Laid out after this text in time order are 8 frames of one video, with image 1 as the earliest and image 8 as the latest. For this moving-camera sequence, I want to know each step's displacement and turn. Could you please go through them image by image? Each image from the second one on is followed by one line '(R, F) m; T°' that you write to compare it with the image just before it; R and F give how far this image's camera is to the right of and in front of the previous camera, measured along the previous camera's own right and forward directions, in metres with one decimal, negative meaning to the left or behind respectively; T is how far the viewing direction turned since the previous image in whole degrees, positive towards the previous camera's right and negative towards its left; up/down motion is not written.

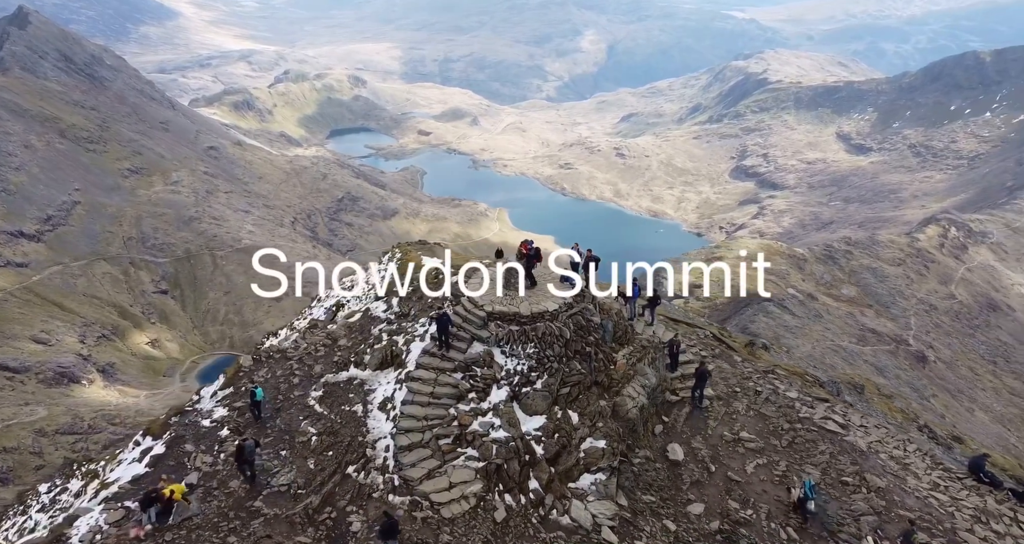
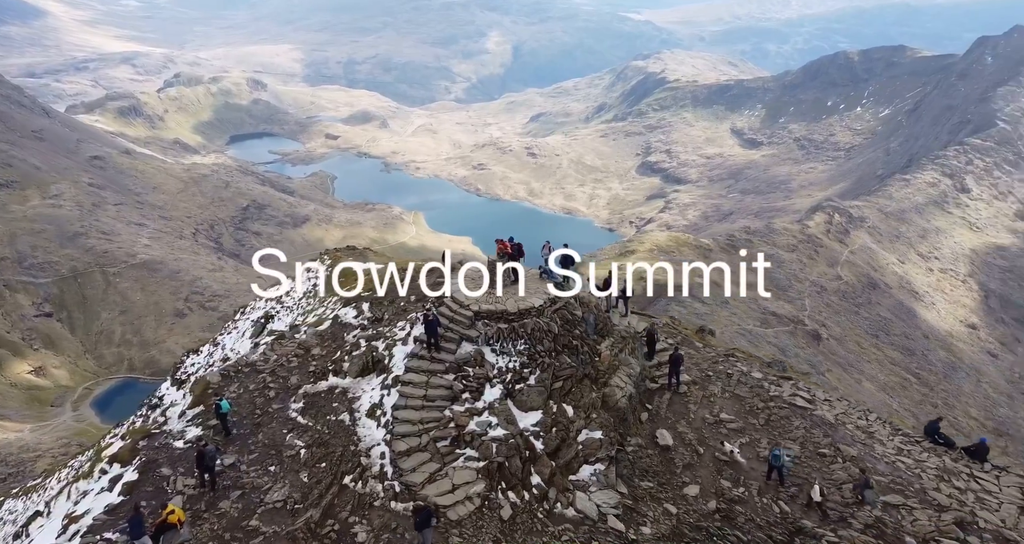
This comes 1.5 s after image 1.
(-1.5, +0.2) m; +6°
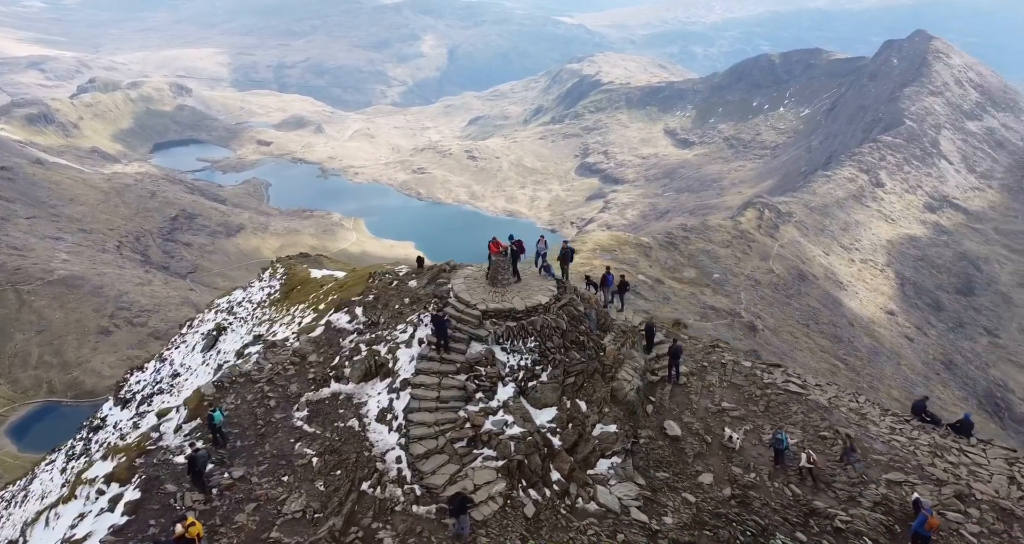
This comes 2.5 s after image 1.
(-1.4, +0.1) m; +3°
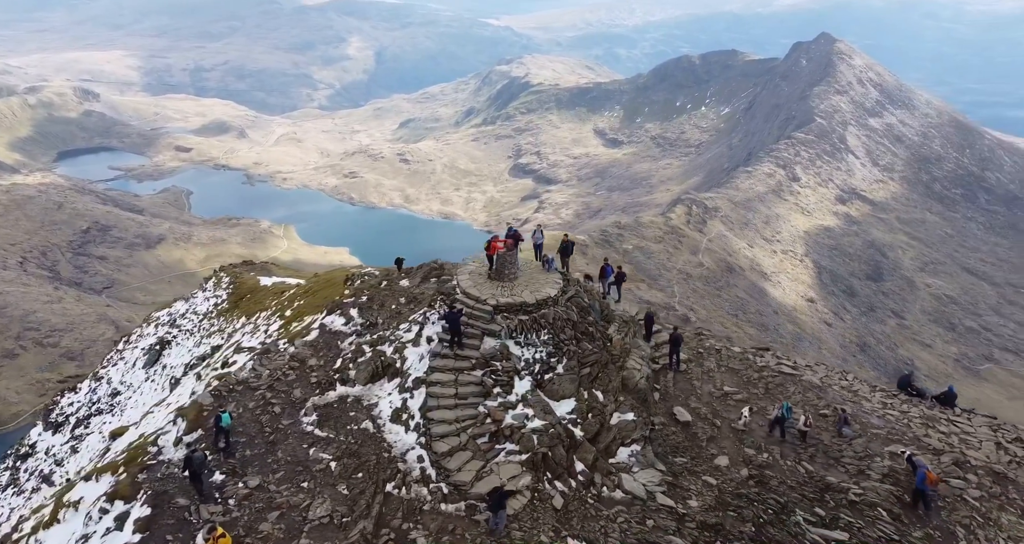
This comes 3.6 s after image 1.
(-1.6, +0.2) m; +4°
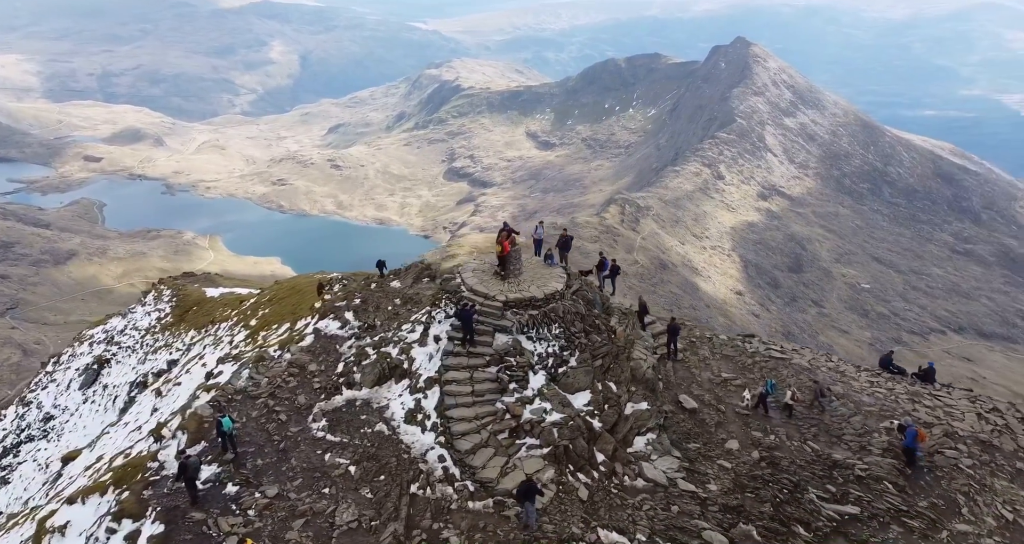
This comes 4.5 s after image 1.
(-1.5, +0.1) m; +4°
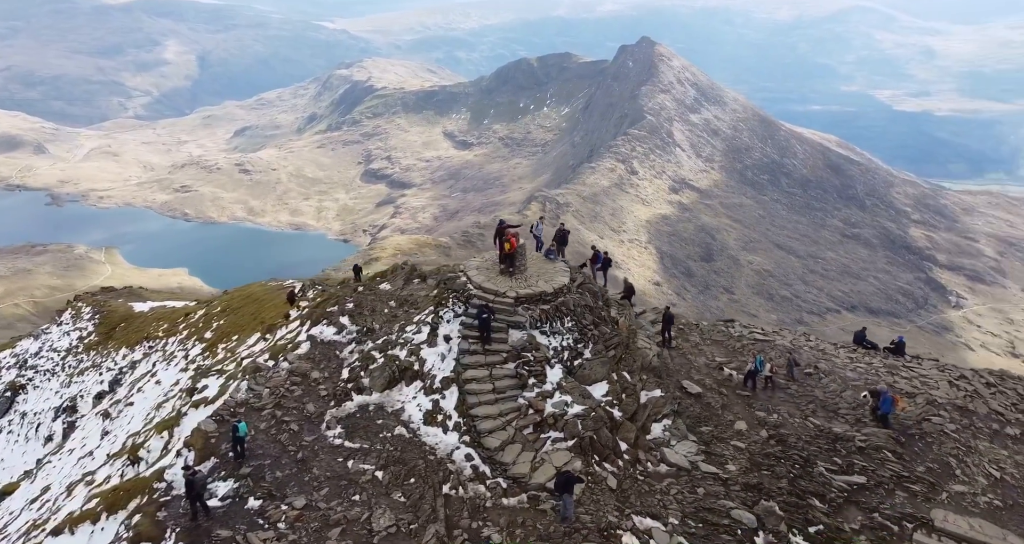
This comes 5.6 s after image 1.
(-1.9, 0.0) m; +4°
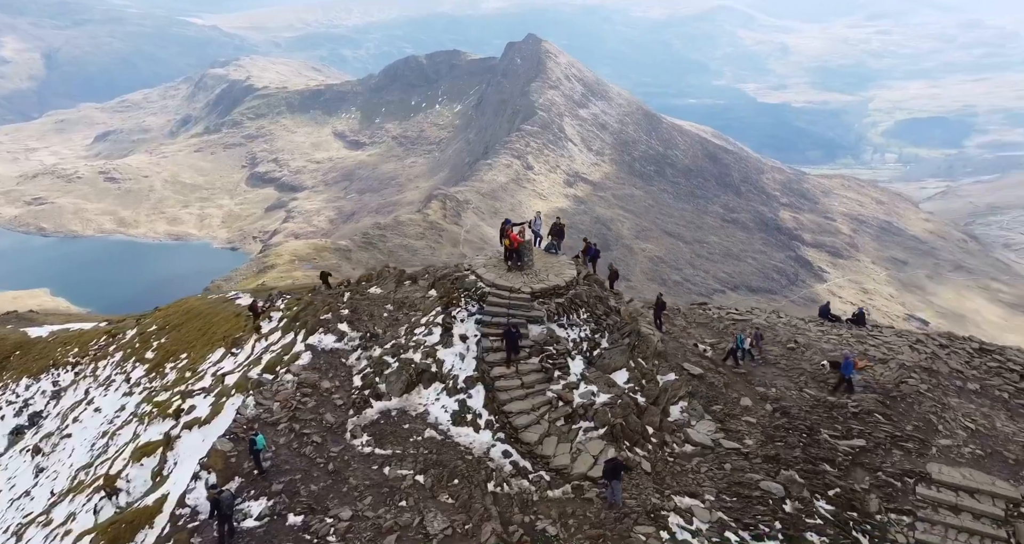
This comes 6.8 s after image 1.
(-2.5, -0.2) m; +6°
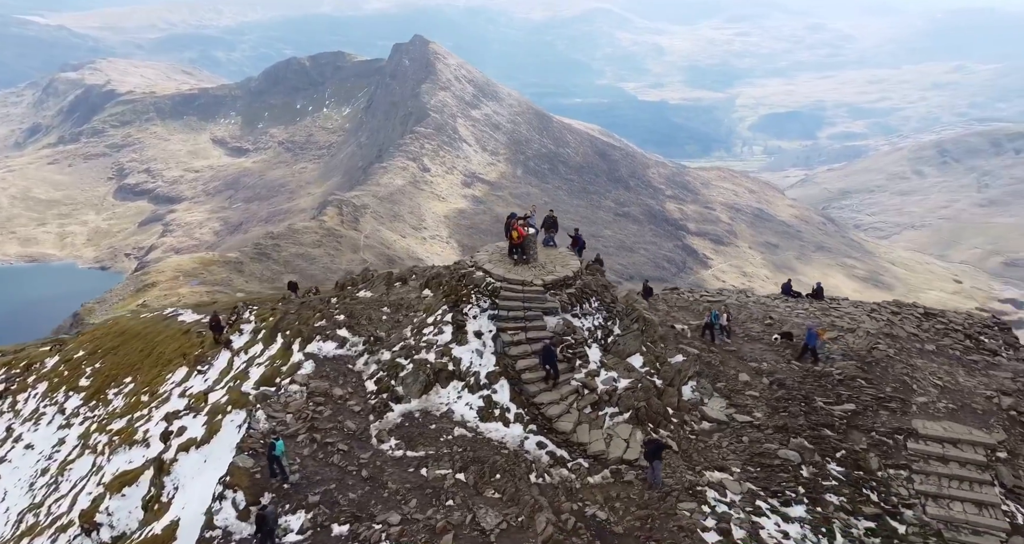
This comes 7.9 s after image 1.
(-2.6, -0.2) m; +6°
